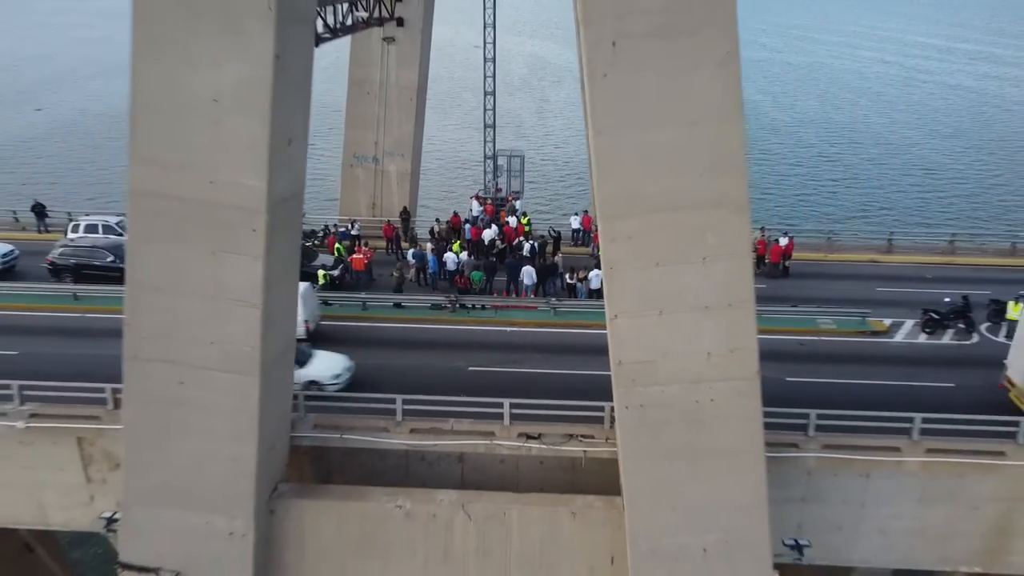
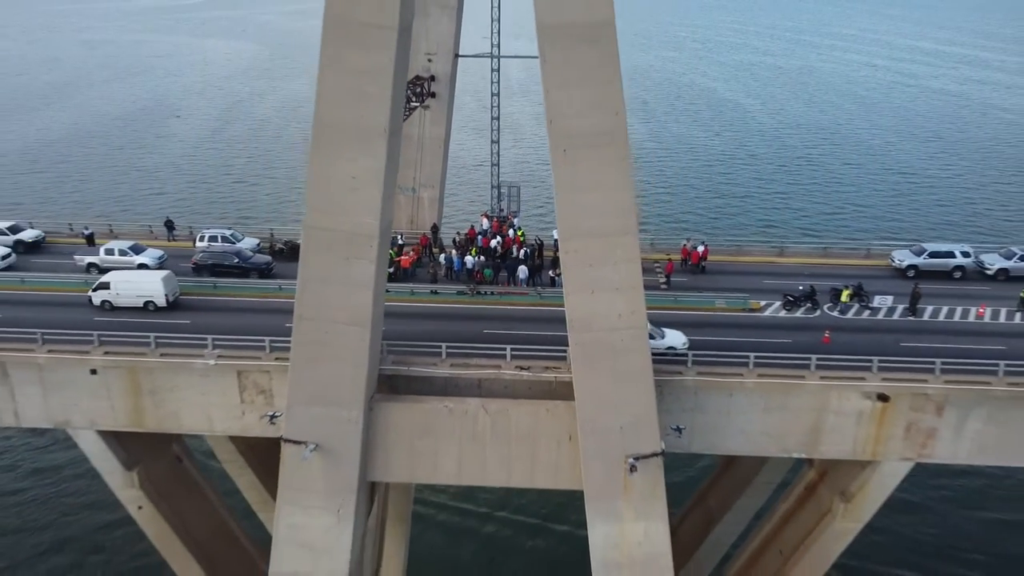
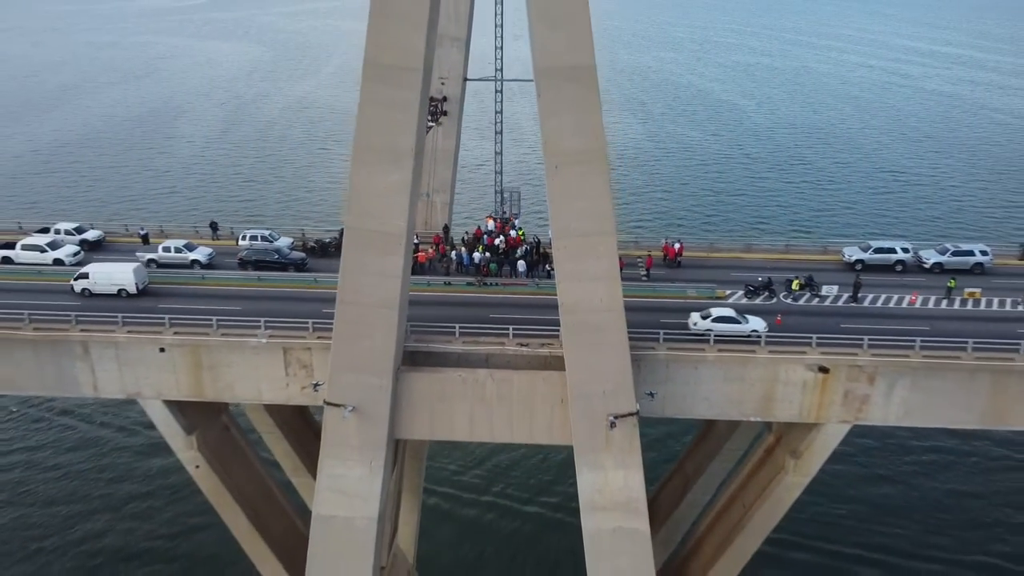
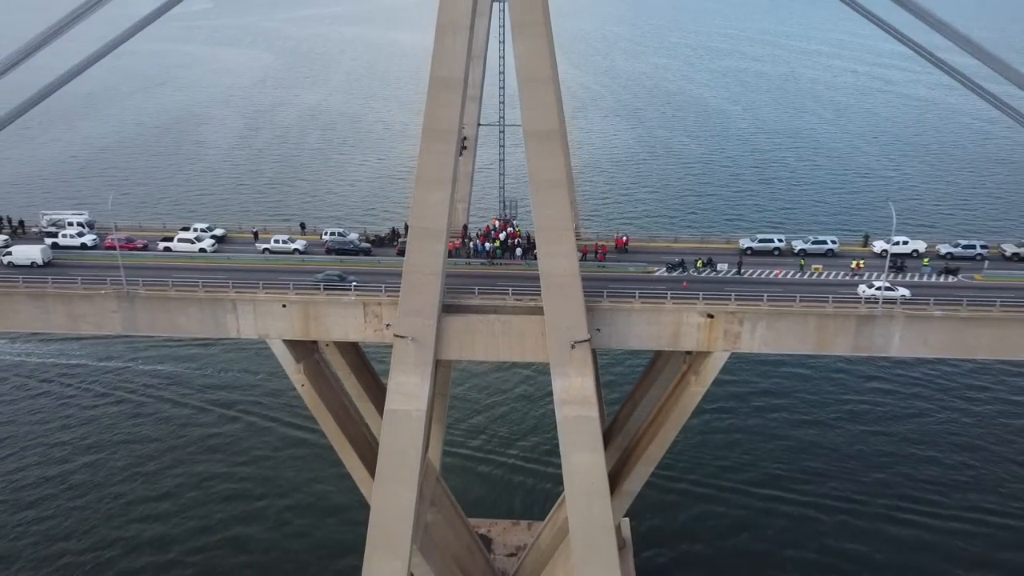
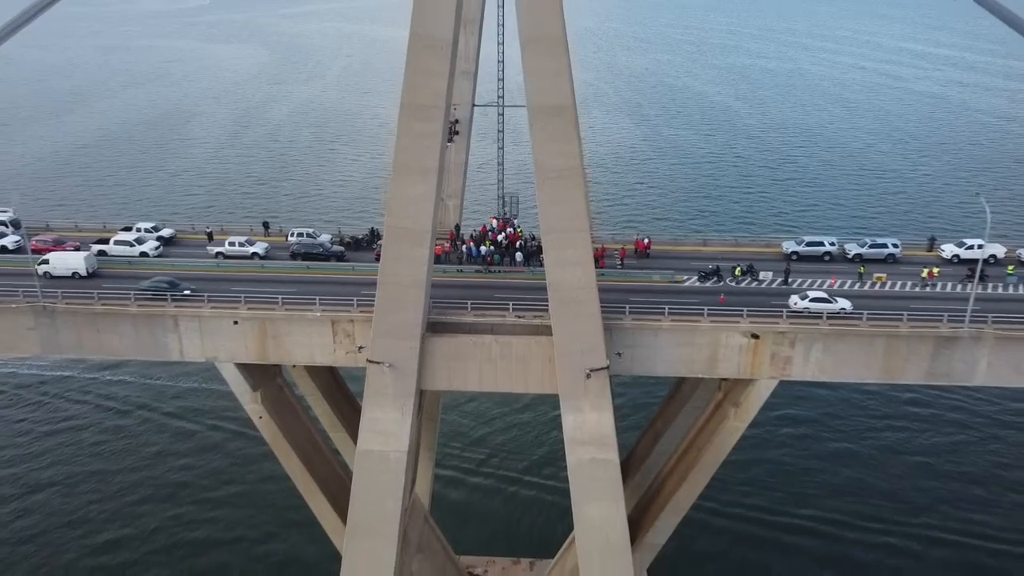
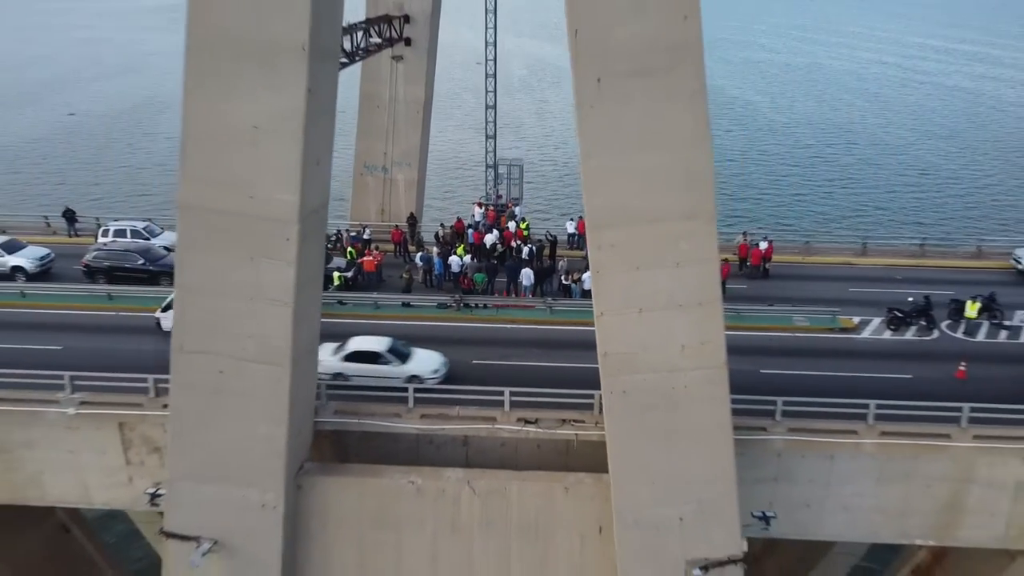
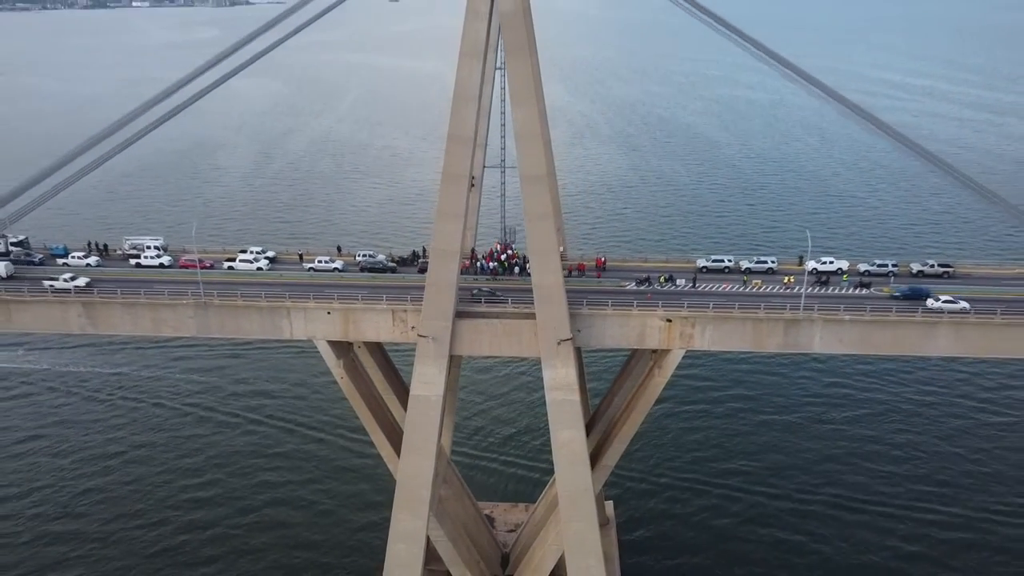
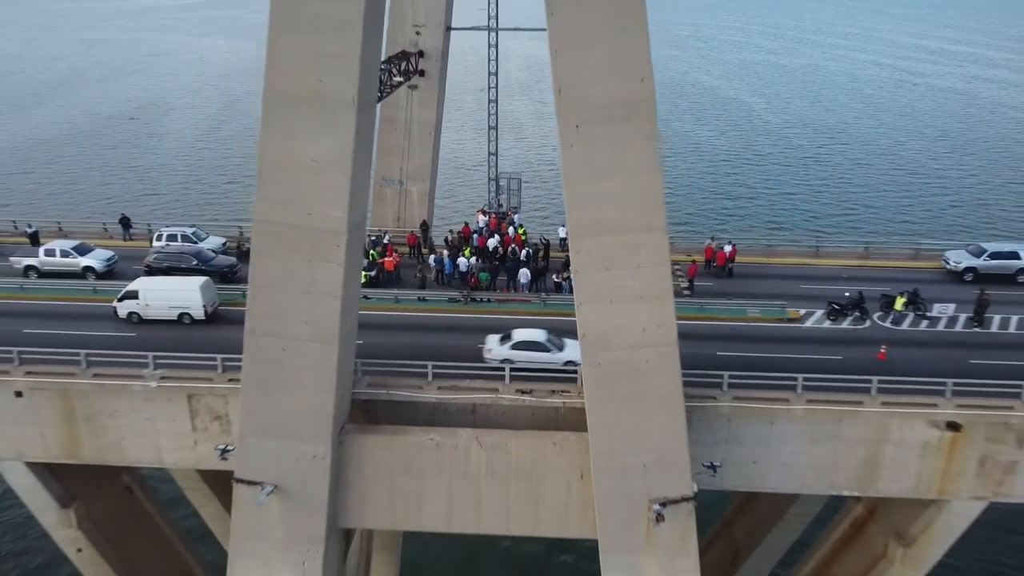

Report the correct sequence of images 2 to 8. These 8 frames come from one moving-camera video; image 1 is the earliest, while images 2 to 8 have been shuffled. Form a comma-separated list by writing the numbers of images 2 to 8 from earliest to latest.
6, 8, 2, 3, 5, 4, 7
